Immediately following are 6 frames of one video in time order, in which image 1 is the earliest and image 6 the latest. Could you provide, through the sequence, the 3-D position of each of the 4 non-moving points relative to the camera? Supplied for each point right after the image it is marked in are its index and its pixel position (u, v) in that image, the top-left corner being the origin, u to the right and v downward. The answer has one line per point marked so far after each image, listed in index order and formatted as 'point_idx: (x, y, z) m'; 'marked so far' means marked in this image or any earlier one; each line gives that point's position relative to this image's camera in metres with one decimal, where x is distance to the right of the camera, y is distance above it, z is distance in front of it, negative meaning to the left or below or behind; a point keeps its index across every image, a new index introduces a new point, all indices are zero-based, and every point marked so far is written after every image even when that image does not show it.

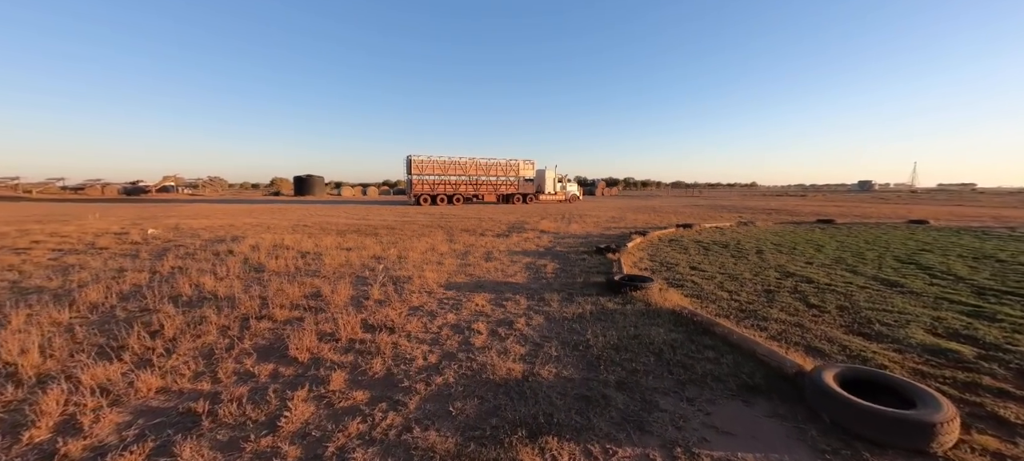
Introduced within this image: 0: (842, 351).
0: (+3.5, -1.3, +3.8) m
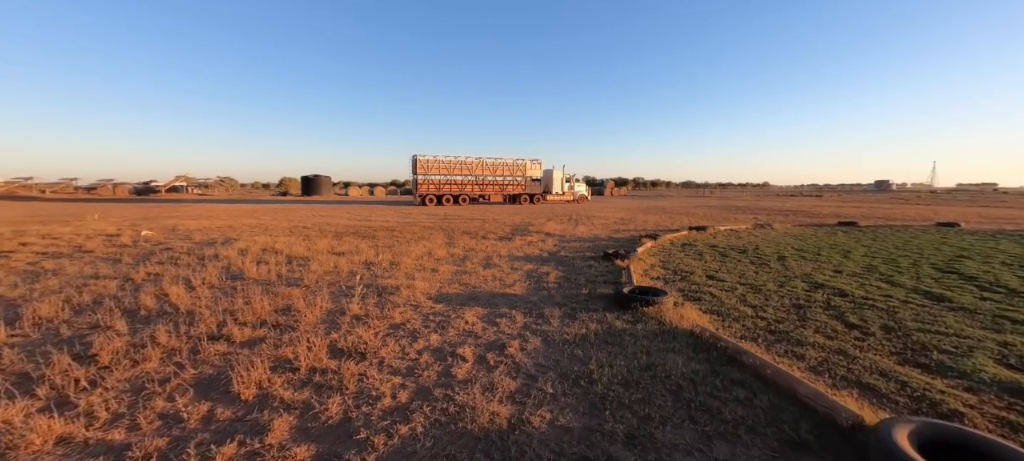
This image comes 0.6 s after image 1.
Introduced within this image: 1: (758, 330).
0: (+3.4, -1.4, +3.1) m
1: (+3.0, -1.2, +4.4) m
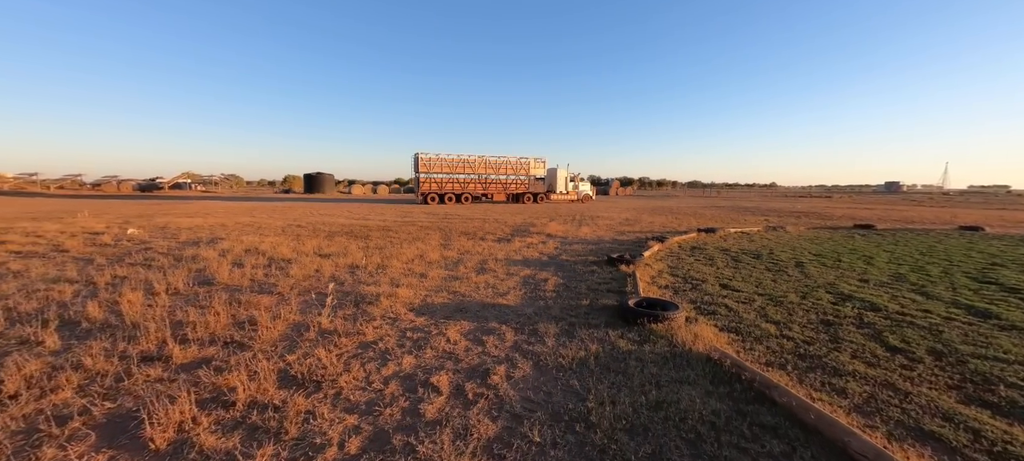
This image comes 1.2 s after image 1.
0: (+3.3, -1.5, +2.5) m
1: (+2.9, -1.3, +3.8) m
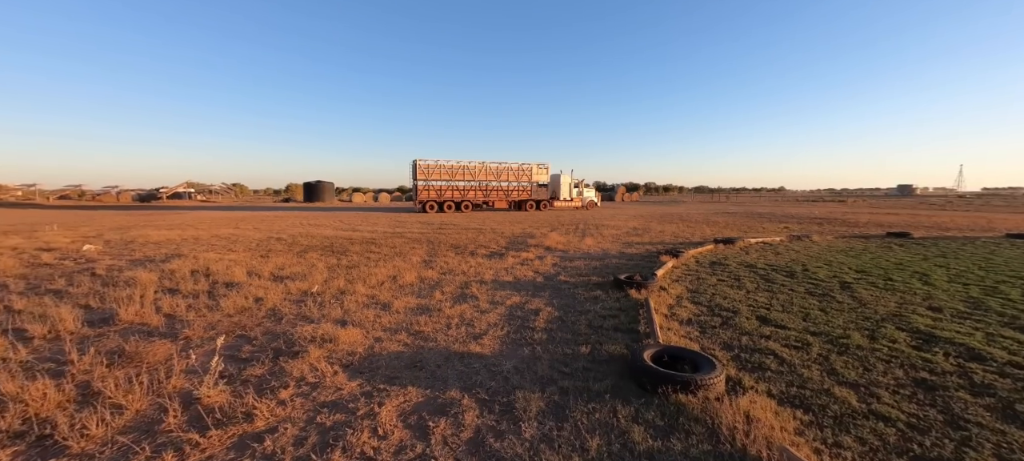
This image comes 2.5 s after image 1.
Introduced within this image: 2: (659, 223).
0: (+3.0, -1.7, +1.2) m
1: (+2.6, -1.5, +2.4) m
2: (+8.0, +0.4, +19.6) m
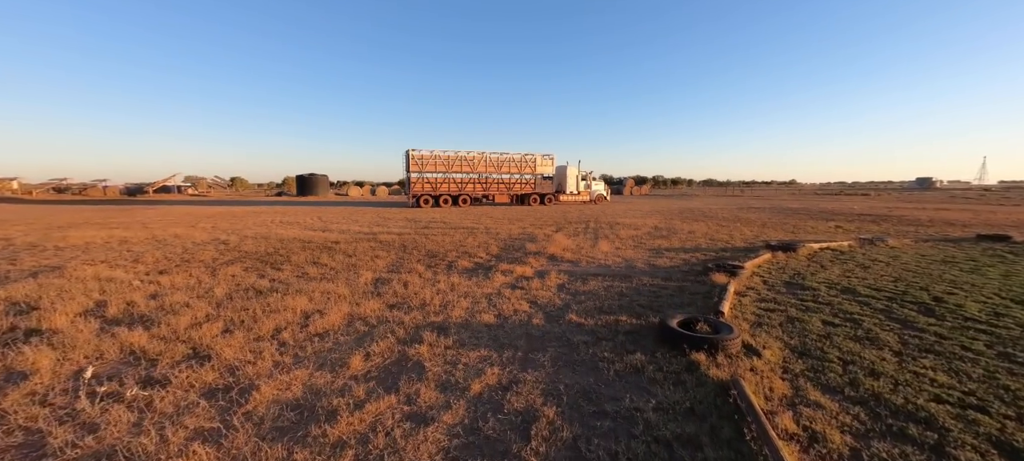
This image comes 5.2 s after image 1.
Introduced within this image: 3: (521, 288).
0: (+2.6, -2.0, -1.5) m
1: (+2.3, -1.8, -0.3) m
2: (+8.0, +0.5, +16.7) m
3: (+0.2, -1.0, +6.2) m
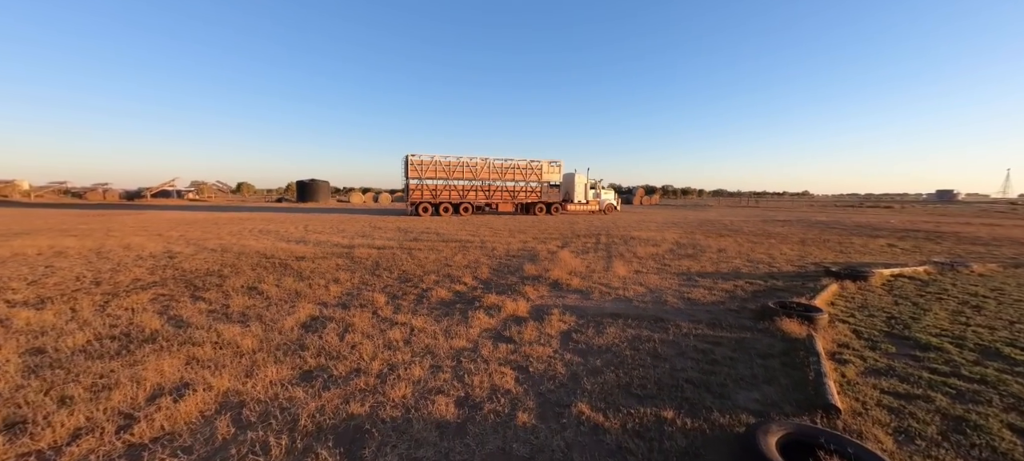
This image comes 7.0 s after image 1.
0: (+2.3, -2.1, -3.4) m
1: (+1.9, -2.0, -2.2) m
2: (+8.0, -0.2, +14.8) m
3: (0.0, -1.3, +4.3) m
